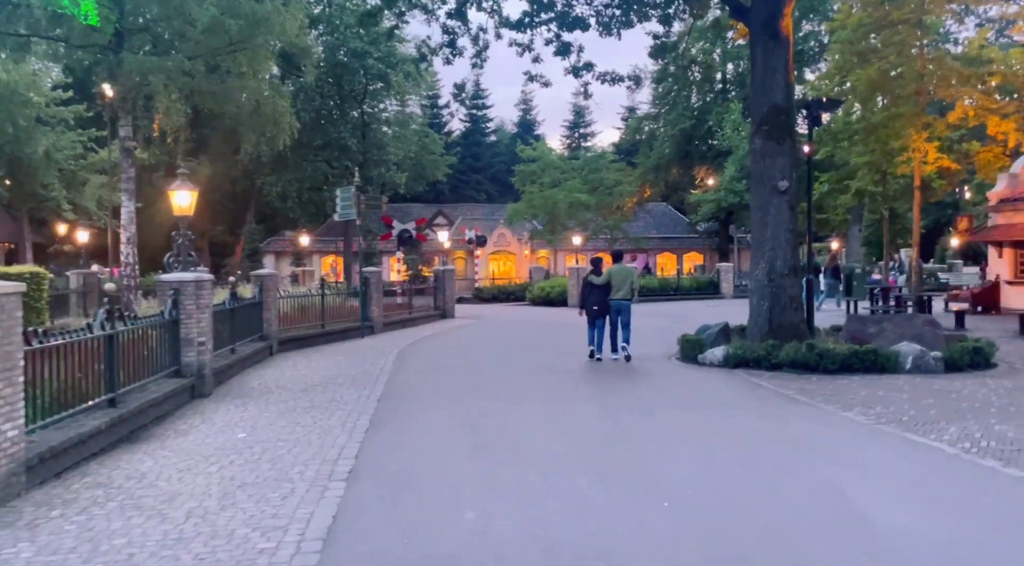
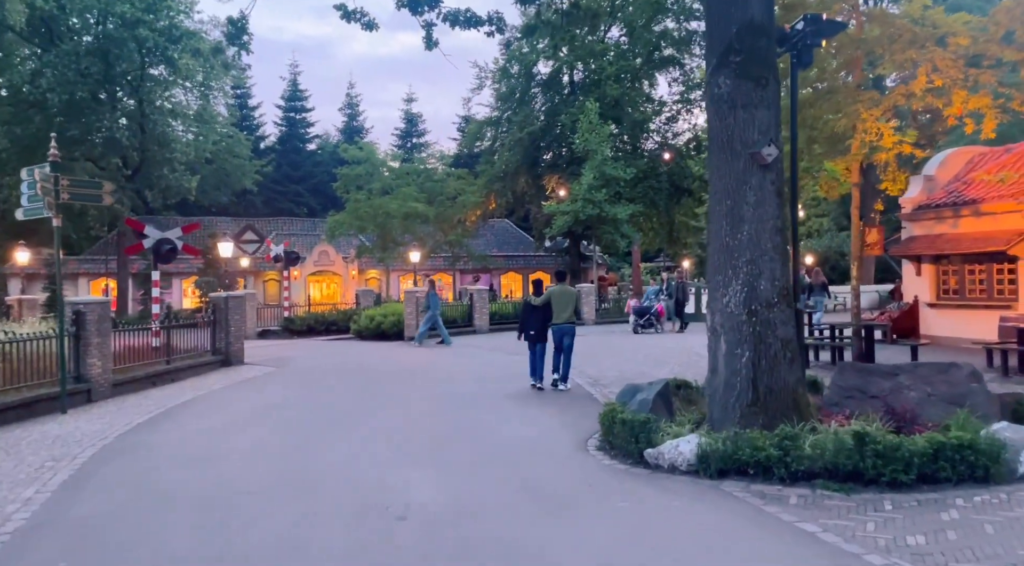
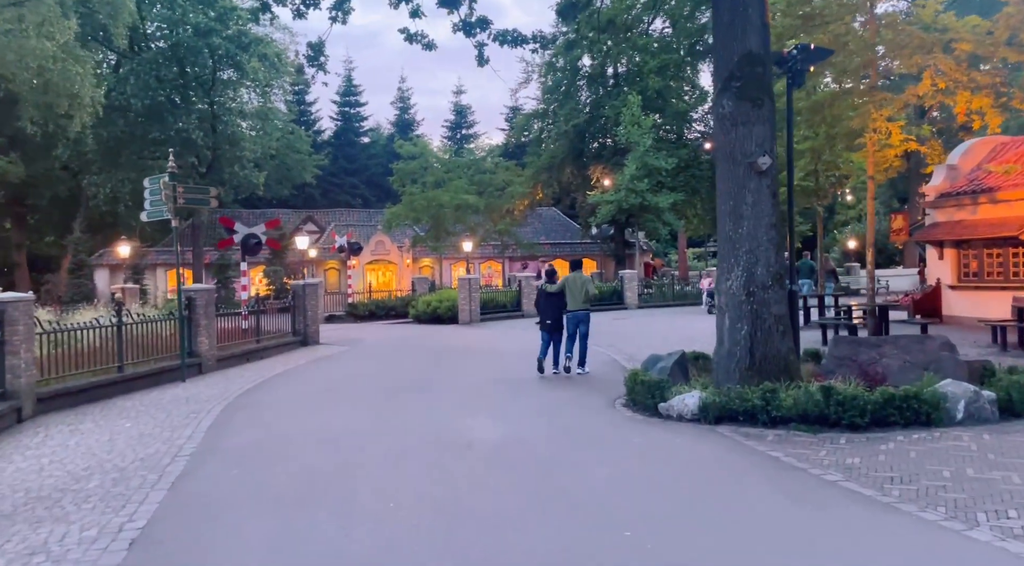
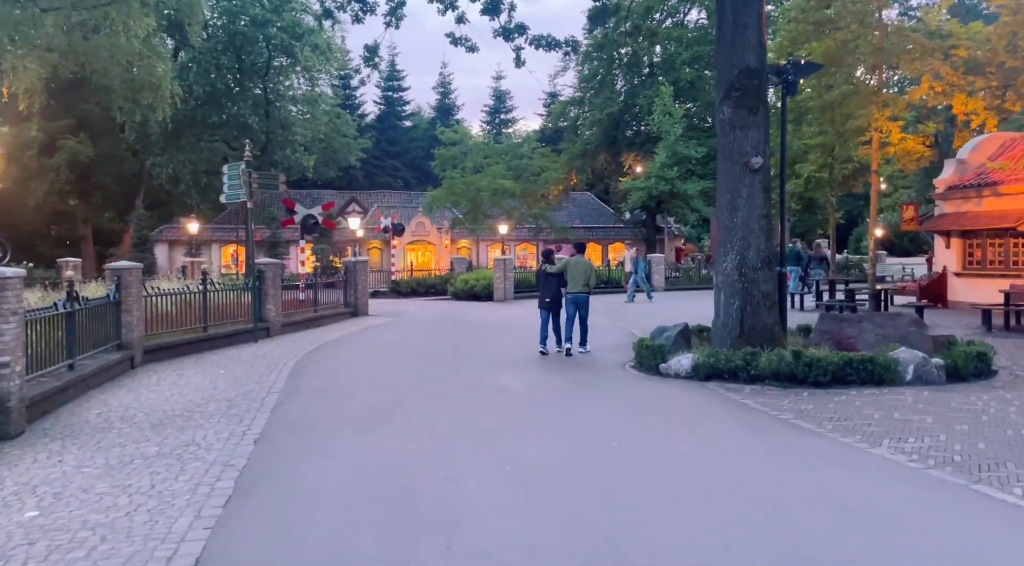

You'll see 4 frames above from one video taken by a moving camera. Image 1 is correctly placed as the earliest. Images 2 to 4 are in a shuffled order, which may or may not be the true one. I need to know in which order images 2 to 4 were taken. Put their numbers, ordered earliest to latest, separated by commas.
4, 3, 2
